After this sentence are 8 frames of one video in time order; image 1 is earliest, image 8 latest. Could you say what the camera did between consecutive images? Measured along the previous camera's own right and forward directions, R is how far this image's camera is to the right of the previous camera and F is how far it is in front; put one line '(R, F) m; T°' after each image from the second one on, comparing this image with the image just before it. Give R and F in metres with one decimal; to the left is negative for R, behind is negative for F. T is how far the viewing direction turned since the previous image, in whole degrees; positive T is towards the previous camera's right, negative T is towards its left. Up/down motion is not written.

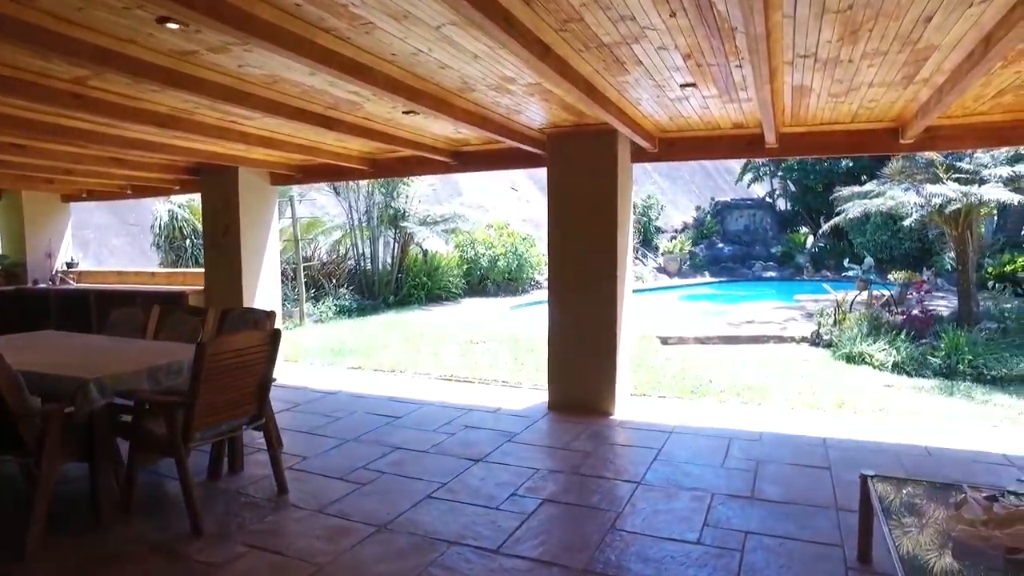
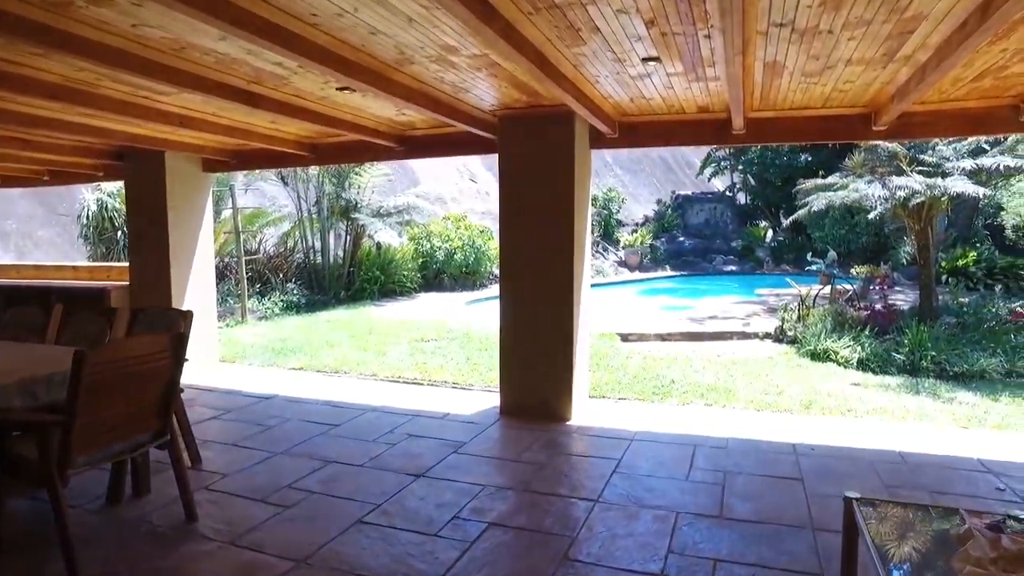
(+0.1, +0.4) m; +3°
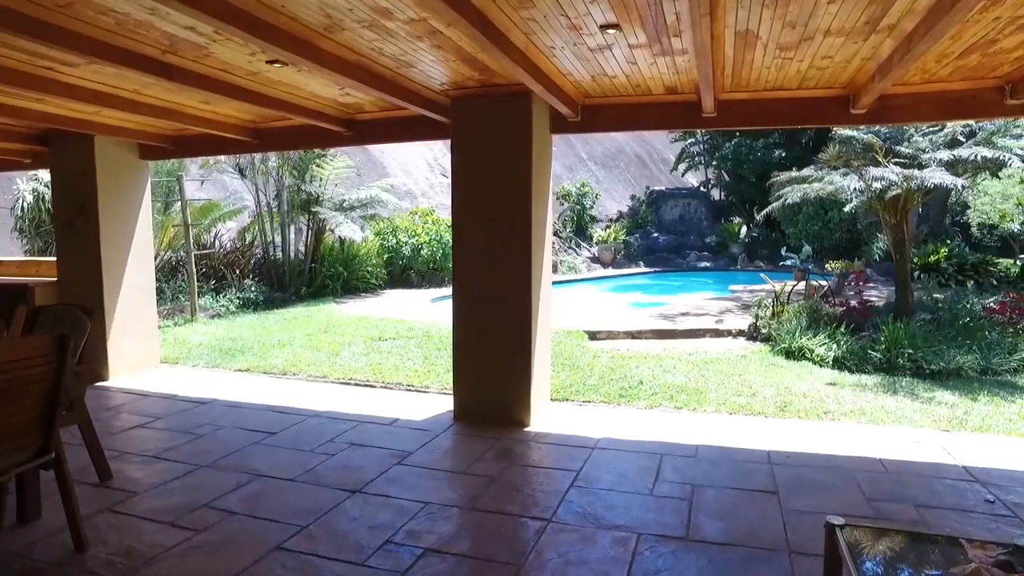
(+0.1, +0.3) m; +2°
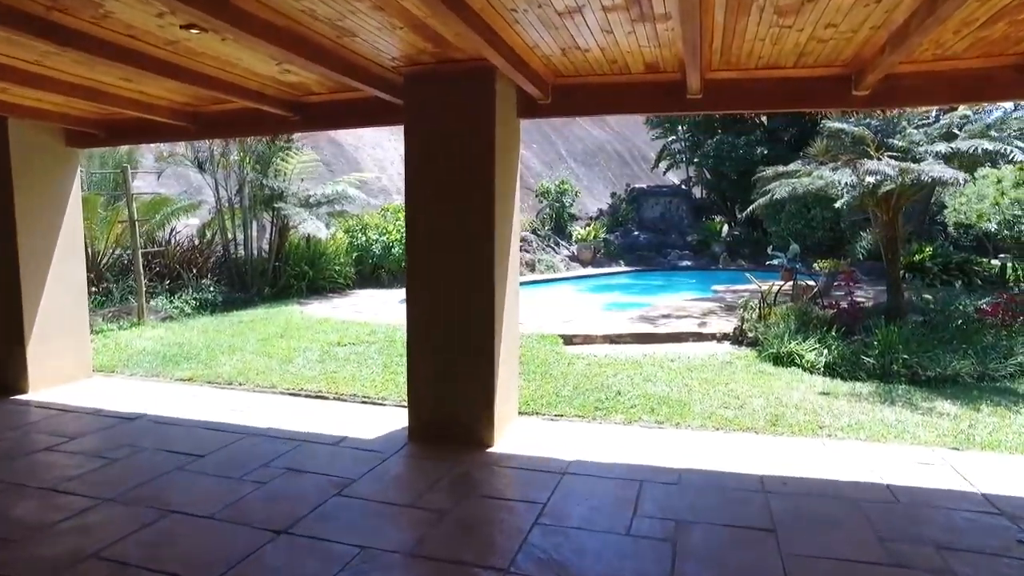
(+0.1, +0.5) m; +1°
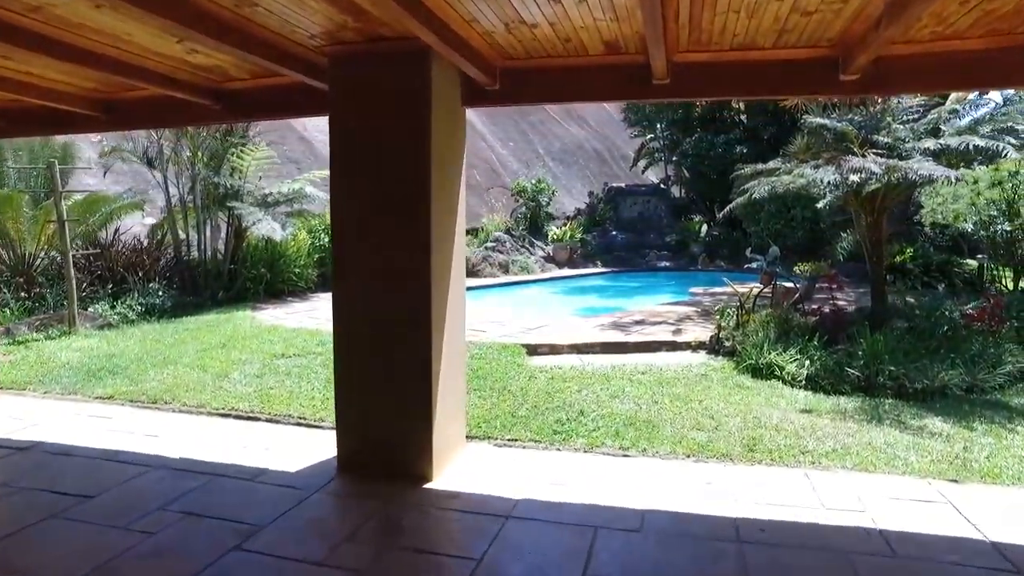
(+0.2, +0.5) m; +1°
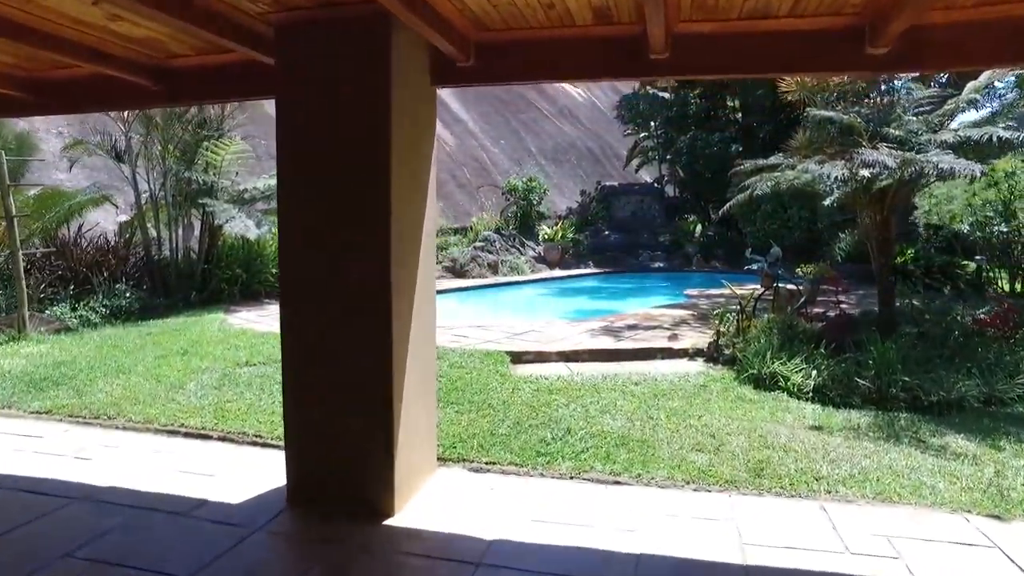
(+0.1, +0.4) m; +1°
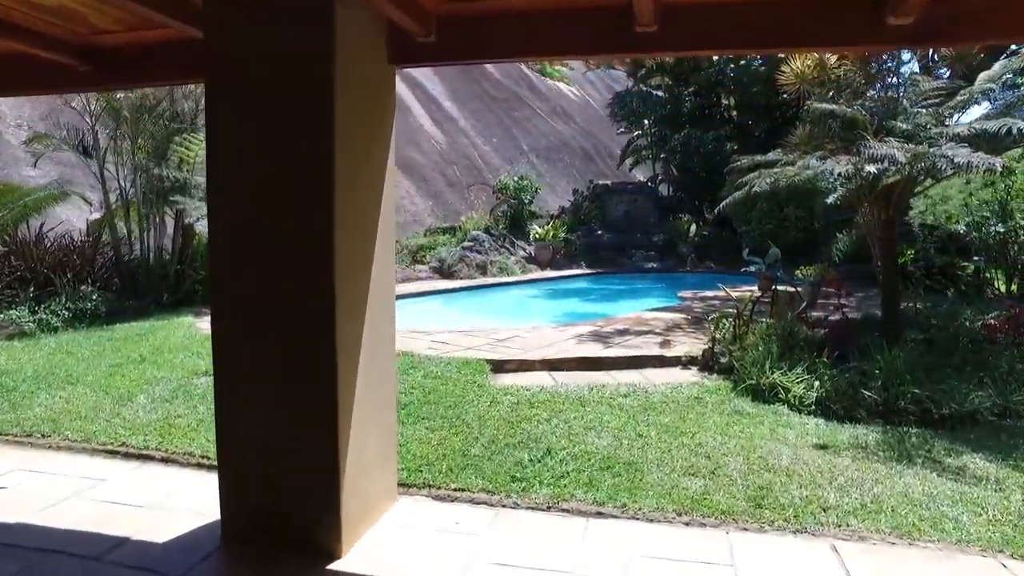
(+0.1, +0.4) m; 0°
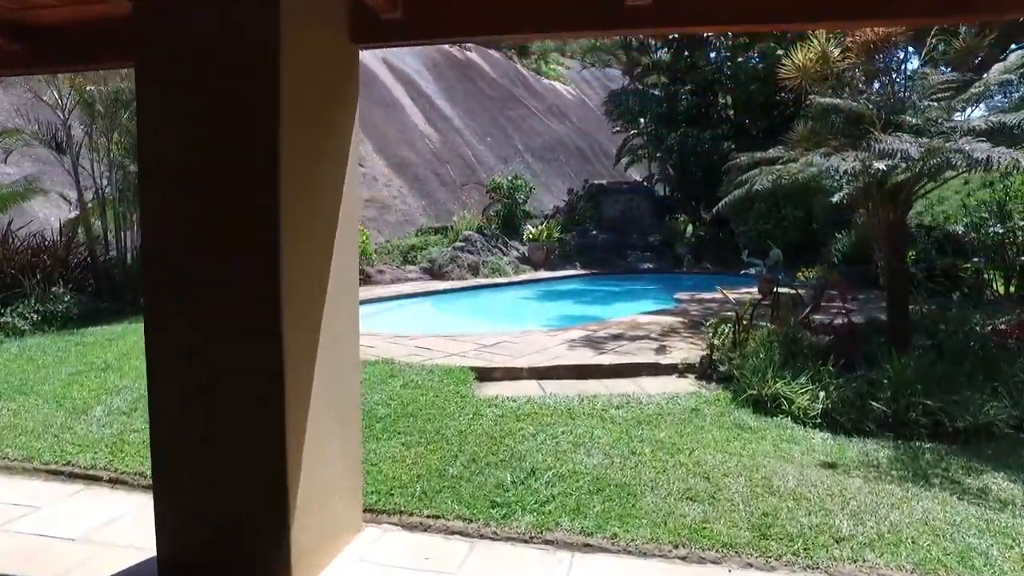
(+0.1, +0.3) m; 0°
